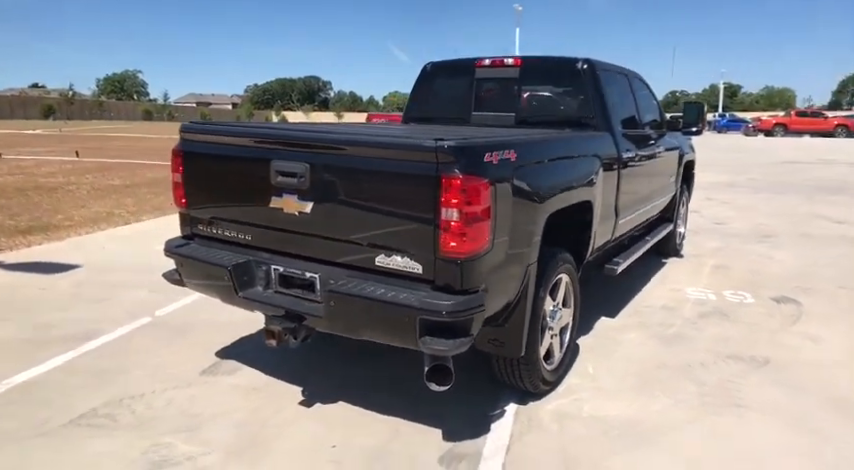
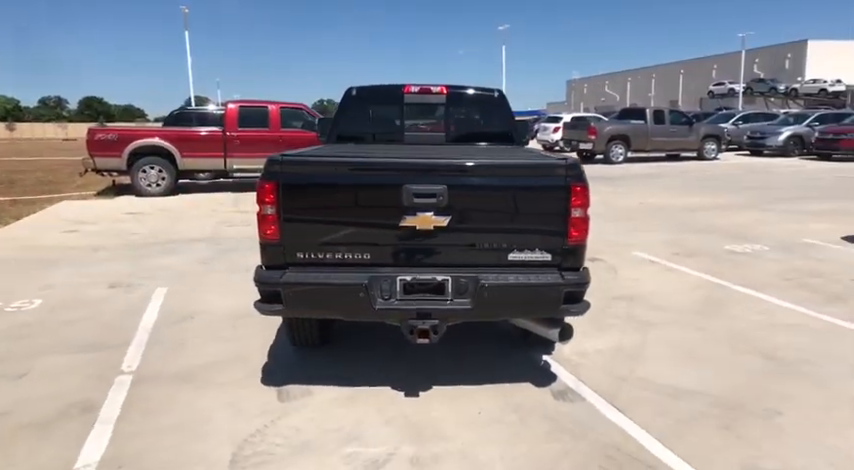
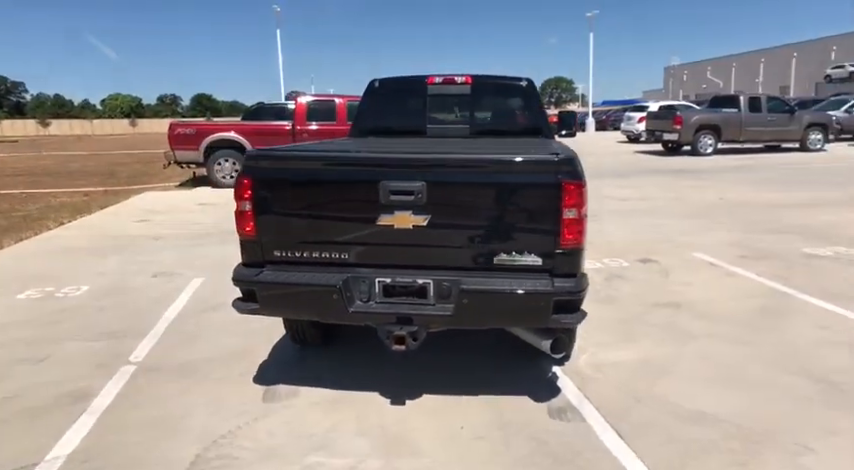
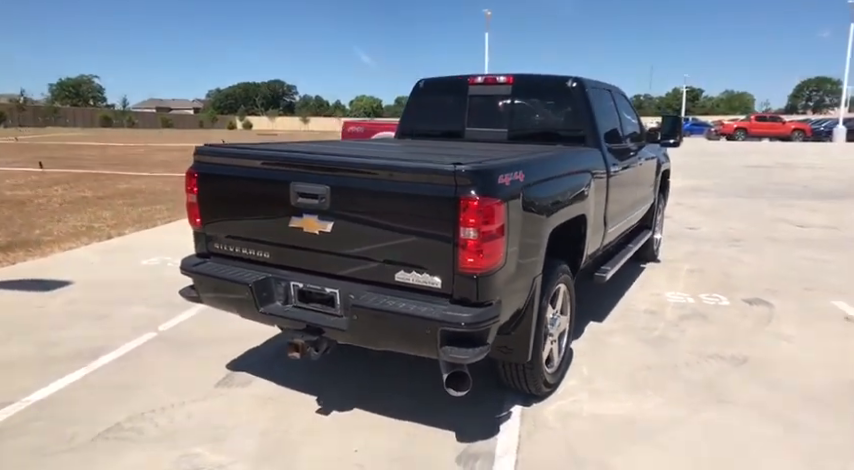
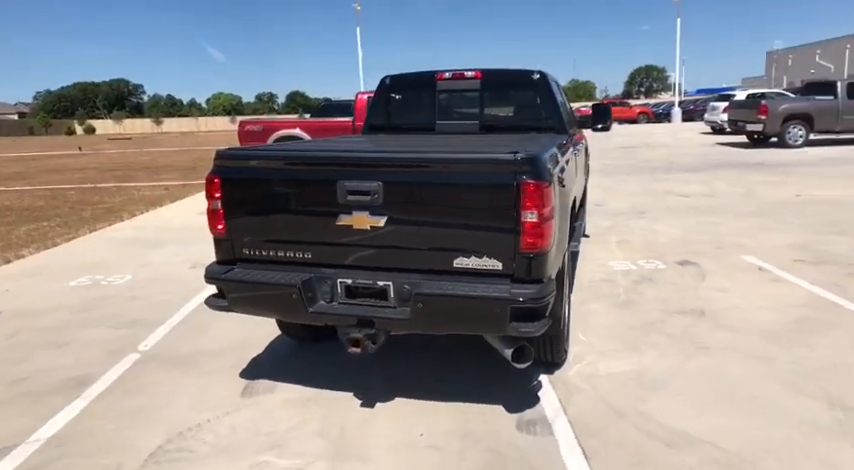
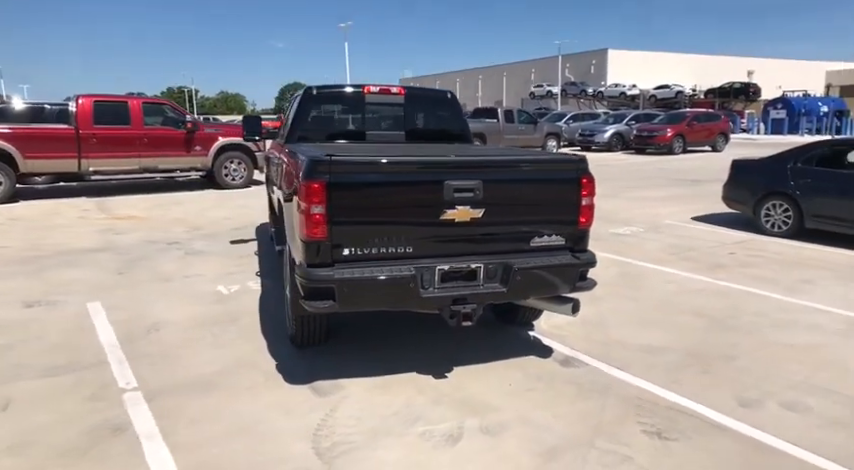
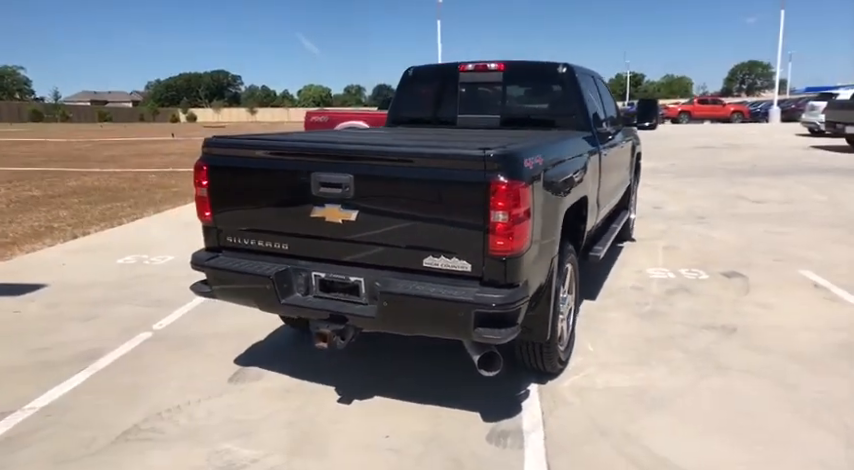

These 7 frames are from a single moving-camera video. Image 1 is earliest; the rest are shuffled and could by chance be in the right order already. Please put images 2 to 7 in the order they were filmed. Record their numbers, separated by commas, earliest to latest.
4, 7, 5, 3, 2, 6
